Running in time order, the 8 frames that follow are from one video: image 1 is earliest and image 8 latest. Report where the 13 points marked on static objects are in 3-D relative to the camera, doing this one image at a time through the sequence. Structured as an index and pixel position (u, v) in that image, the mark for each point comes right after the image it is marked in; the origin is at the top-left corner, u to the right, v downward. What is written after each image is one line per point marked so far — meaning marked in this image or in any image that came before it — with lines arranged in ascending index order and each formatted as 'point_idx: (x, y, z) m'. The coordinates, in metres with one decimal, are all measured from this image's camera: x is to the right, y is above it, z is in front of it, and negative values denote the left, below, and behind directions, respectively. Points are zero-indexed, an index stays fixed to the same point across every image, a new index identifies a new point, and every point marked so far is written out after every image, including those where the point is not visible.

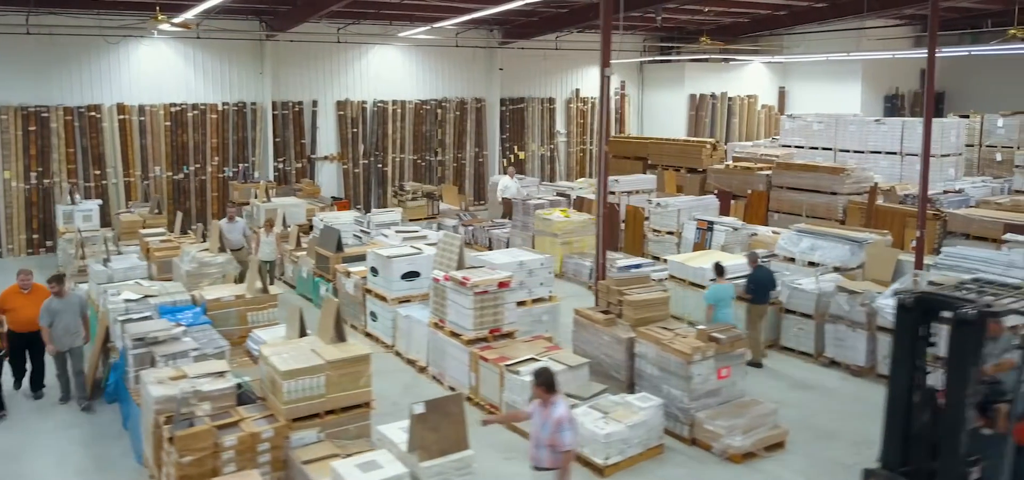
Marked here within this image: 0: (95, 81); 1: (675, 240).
0: (-7.9, +3.0, +15.6) m
1: (+2.8, 0.0, +14.3) m
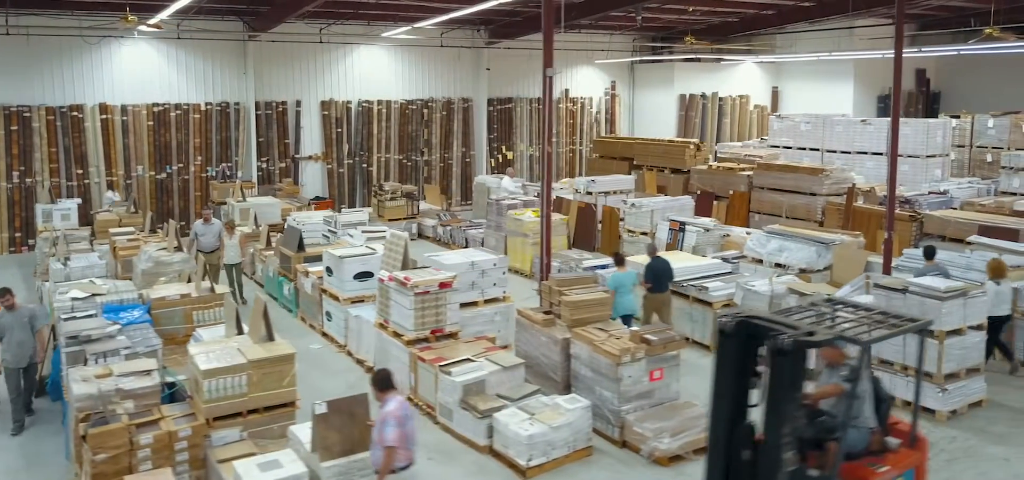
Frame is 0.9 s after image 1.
0: (-8.3, +3.1, +15.8) m
1: (+2.4, 0.0, +14.3) m
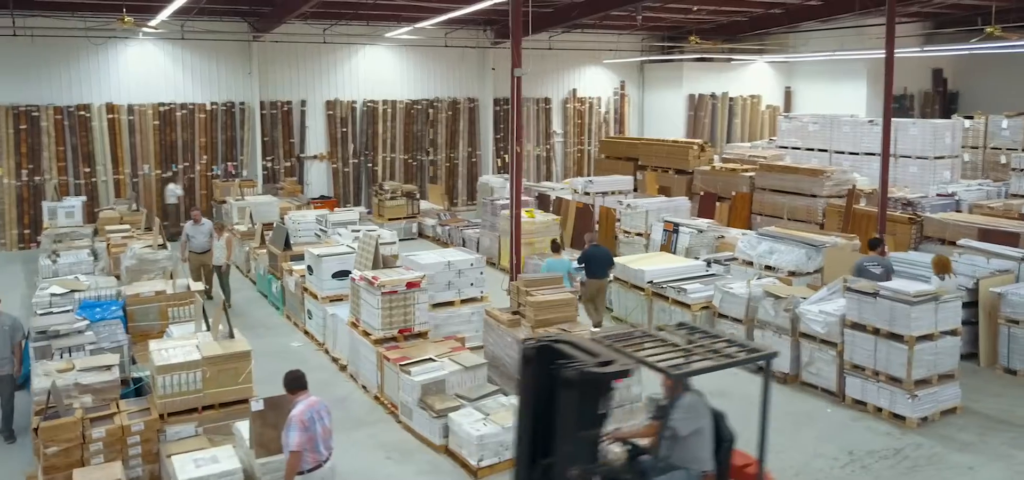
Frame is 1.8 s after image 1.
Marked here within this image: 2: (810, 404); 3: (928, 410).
0: (-8.3, +3.1, +16.1) m
1: (+2.3, 0.0, +14.2) m
2: (+3.0, -1.6, +8.2) m
3: (+3.8, -1.6, +7.6) m
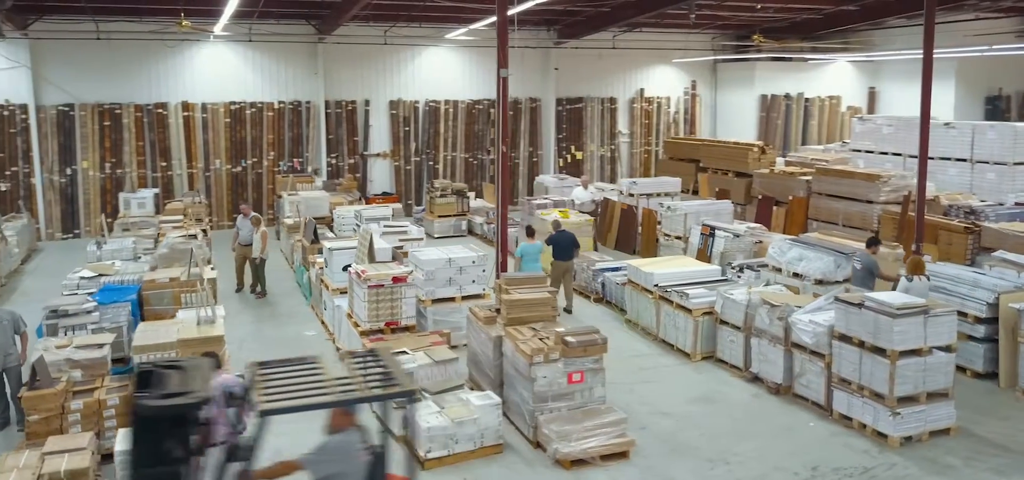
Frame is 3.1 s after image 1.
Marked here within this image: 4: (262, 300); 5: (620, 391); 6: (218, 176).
0: (-7.3, +3.4, +17.2) m
1: (+2.9, -0.1, +13.9) m
2: (+2.7, -1.7, +7.9) m
3: (+3.5, -1.7, +7.2) m
4: (-3.7, -0.9, +12.1) m
5: (+1.1, -1.6, +8.6) m
6: (-6.4, +1.4, +17.8) m
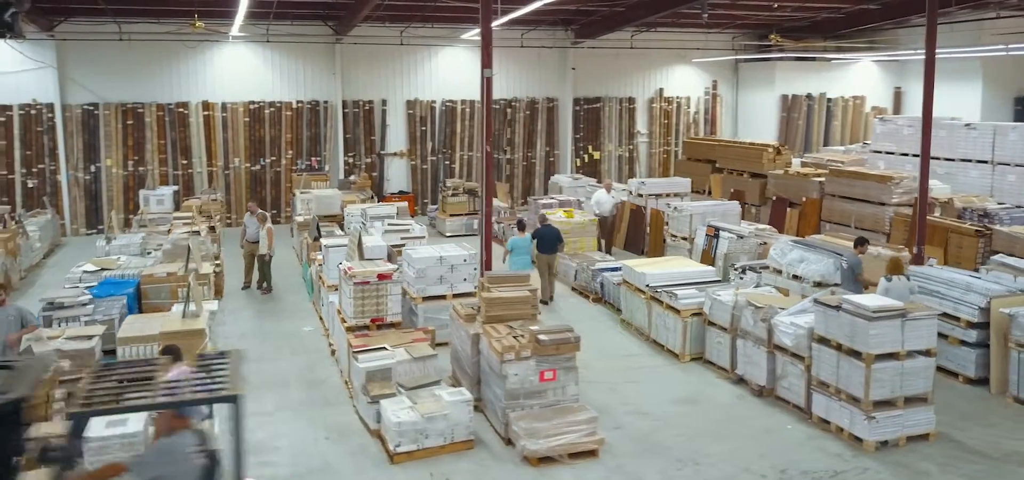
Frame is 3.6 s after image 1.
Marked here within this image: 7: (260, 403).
0: (-7.0, +3.4, +17.6) m
1: (+3.0, -0.1, +13.8) m
2: (+2.5, -1.7, +7.8) m
3: (+3.3, -1.7, +7.1) m
4: (-3.7, -0.8, +12.3) m
5: (+0.9, -1.6, +8.6) m
6: (-6.1, +1.5, +18.2) m
7: (-2.5, -1.6, +8.2) m
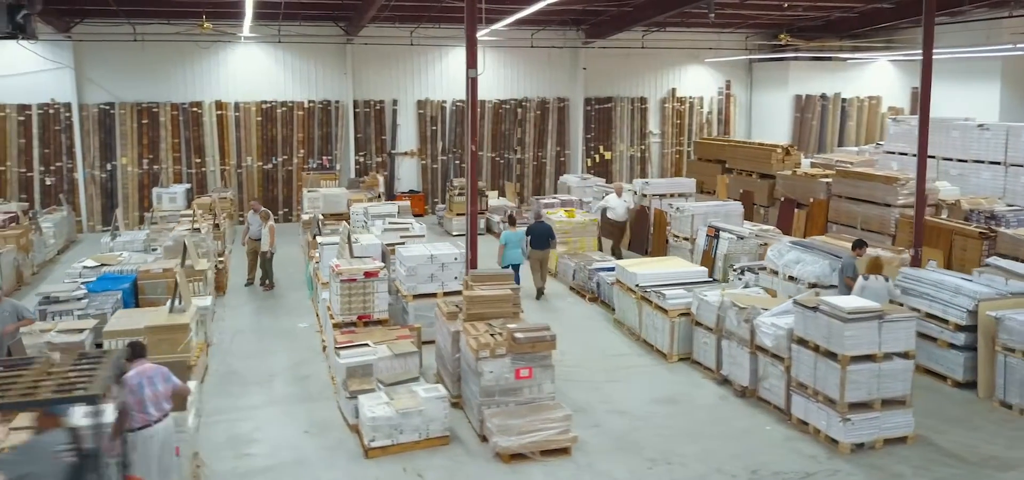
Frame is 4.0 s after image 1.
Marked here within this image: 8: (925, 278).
0: (-6.8, +3.5, +17.9) m
1: (+3.0, -0.1, +13.8) m
2: (+2.3, -1.7, +7.8) m
3: (+3.0, -1.7, +7.0) m
4: (-3.7, -0.8, +12.5) m
5: (+0.8, -1.6, +8.6) m
6: (-5.9, +1.5, +18.5) m
7: (-2.7, -1.6, +8.4) m
8: (+4.5, -0.4, +8.9) m
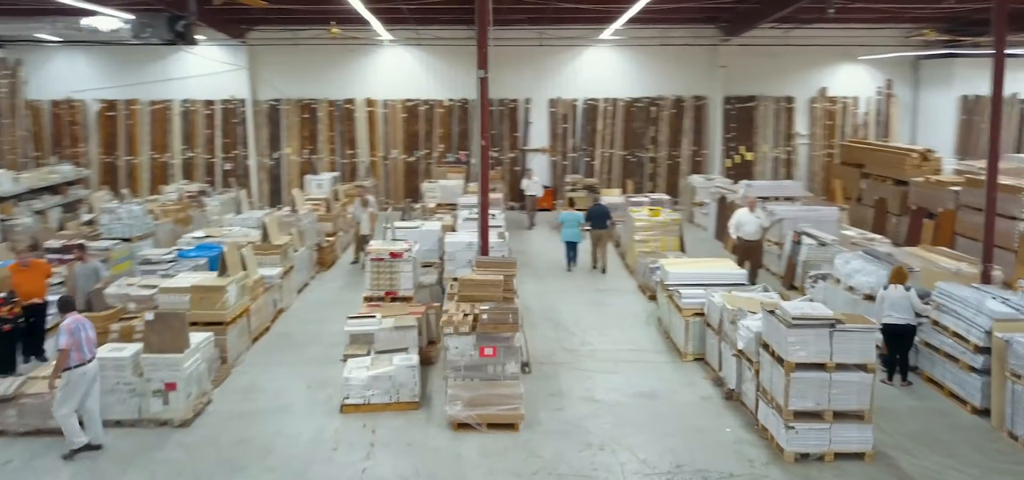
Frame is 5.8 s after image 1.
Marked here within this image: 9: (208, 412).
0: (-3.8, +3.9, +19.9) m
1: (+4.3, -0.2, +13.4) m
2: (+2.0, -1.7, +7.7) m
3: (+2.5, -1.7, +6.8) m
4: (-2.5, -0.5, +13.9) m
5: (+0.7, -1.5, +8.9) m
6: (-2.9, +1.9, +20.2) m
7: (-2.7, -1.4, +9.6) m
8: (+4.5, -0.6, +8.2) m
9: (-2.9, -1.7, +7.9) m
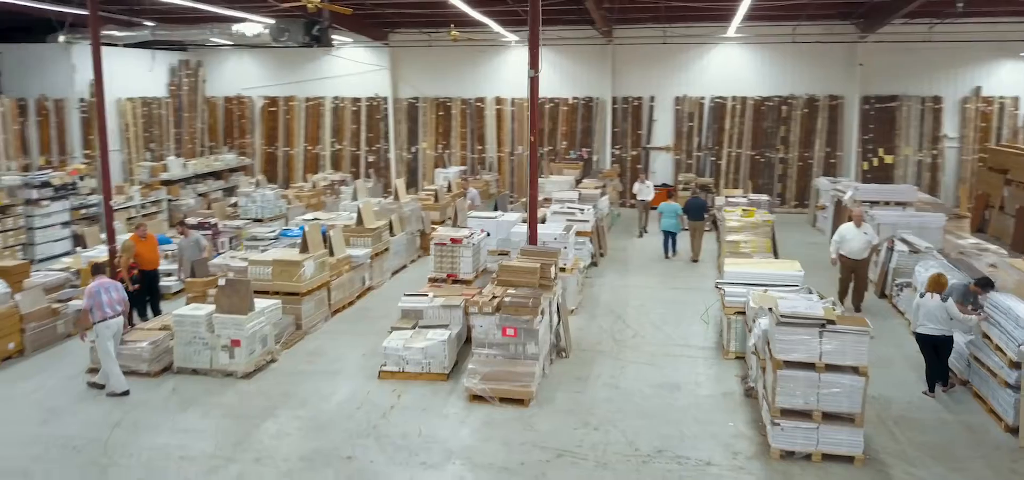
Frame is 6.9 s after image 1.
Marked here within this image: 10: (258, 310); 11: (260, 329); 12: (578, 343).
0: (-0.7, +4.1, +20.9) m
1: (+5.7, -0.3, +12.8) m
2: (+2.1, -1.7, +7.8) m
3: (+2.4, -1.7, +6.8) m
4: (-0.9, -0.3, +14.8) m
5: (+1.2, -1.4, +9.3) m
6: (+0.2, +2.1, +21.0) m
7: (-2.0, -1.1, +10.7) m
8: (+4.7, -0.6, +7.7) m
9: (-2.7, -1.4, +9.0) m
10: (-2.8, -0.8, +8.9) m
11: (-2.7, -1.0, +8.9) m
12: (+0.8, -1.3, +10.1) m
